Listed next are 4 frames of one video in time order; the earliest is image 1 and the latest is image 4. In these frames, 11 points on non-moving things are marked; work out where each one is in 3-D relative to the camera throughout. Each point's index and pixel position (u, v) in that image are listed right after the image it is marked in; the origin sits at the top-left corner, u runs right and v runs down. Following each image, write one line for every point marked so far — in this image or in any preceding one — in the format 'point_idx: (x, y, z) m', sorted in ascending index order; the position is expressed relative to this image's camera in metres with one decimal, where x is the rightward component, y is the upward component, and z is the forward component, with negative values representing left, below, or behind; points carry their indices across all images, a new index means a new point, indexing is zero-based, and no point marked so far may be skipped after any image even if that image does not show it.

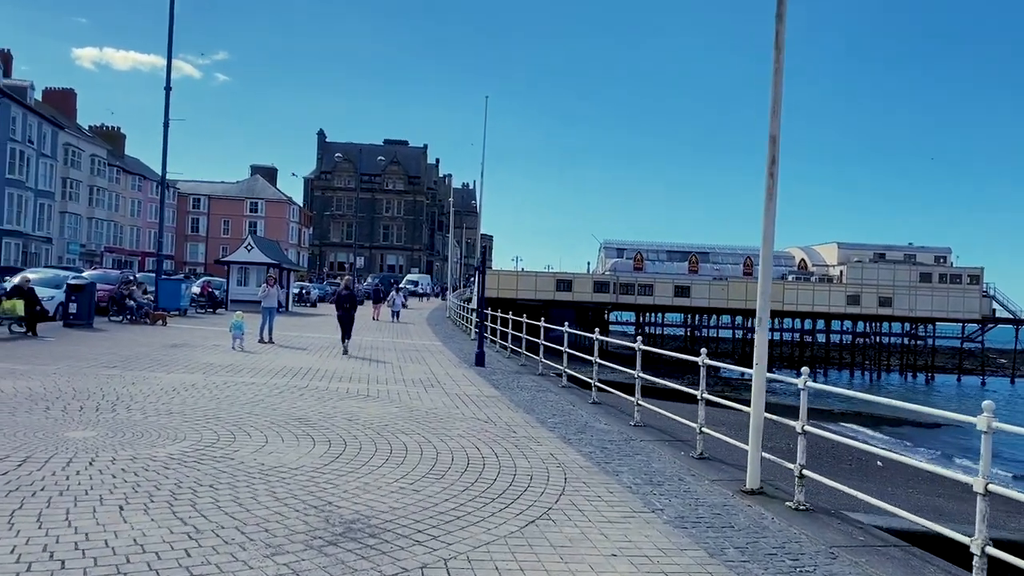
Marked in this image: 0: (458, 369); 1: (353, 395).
0: (-1.1, -1.6, +16.5) m
1: (-2.2, -1.5, +11.6) m
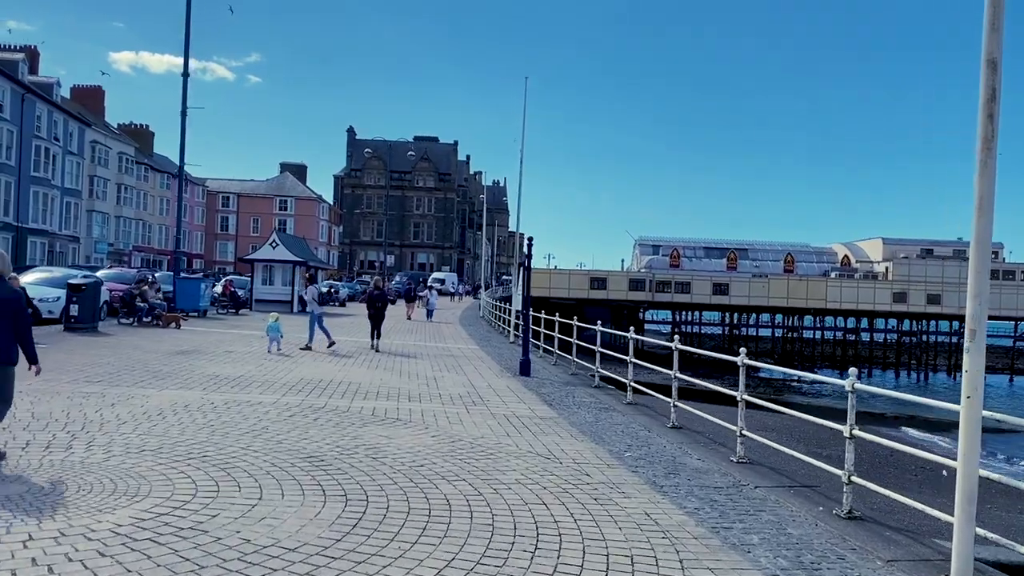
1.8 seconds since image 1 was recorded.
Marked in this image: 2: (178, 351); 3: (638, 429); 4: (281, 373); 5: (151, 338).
0: (-0.2, -1.6, +14.3) m
1: (-1.5, -1.5, +9.4) m
2: (-6.1, -1.2, +15.6) m
3: (+1.5, -1.7, +10.0) m
4: (-3.6, -1.3, +13.3) m
5: (-7.6, -1.1, +17.8) m
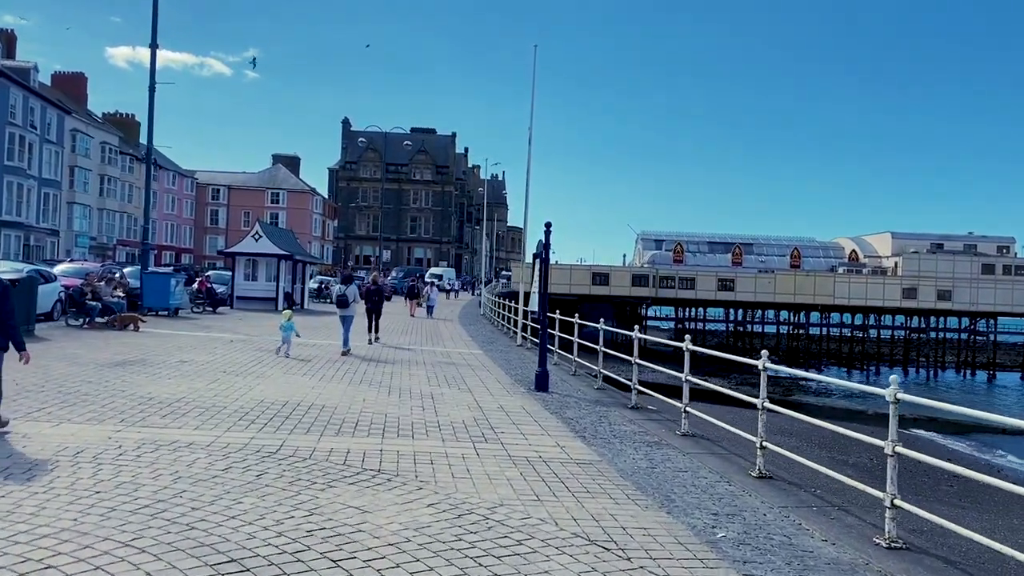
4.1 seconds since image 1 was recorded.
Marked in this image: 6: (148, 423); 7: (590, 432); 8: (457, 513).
0: (0.0, -1.5, +11.5) m
1: (-1.2, -1.4, +6.6) m
2: (-5.9, -1.1, +12.7) m
3: (+1.7, -1.7, +7.2) m
4: (-3.4, -1.3, +10.5) m
5: (-7.4, -1.0, +15.0) m
6: (-3.5, -1.3, +8.1) m
7: (+0.9, -1.6, +9.3) m
8: (-0.4, -1.5, +5.7) m
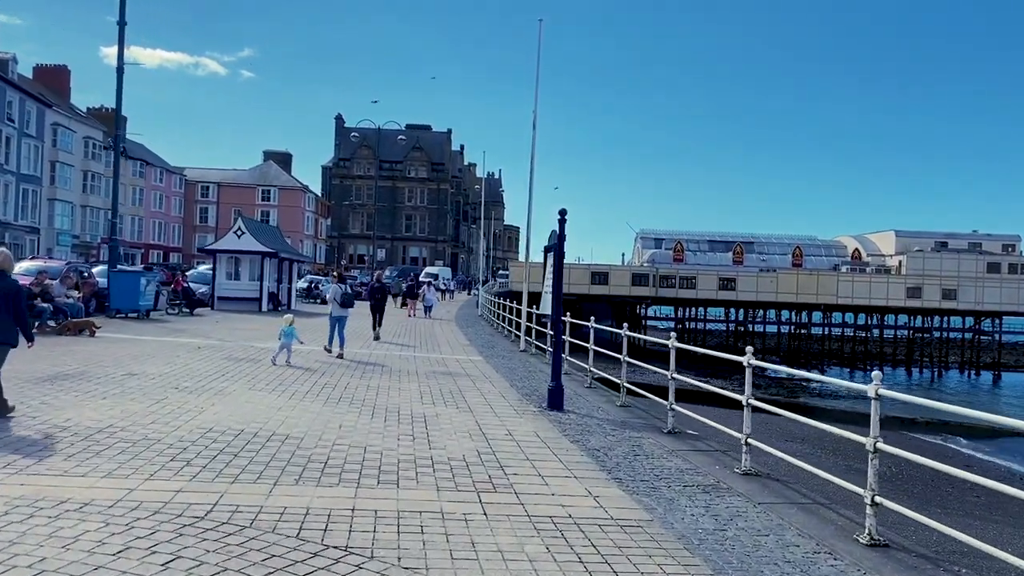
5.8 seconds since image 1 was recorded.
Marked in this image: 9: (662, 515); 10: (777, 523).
0: (+0.1, -1.5, +9.5) m
1: (-1.1, -1.4, +4.5) m
2: (-5.8, -1.1, +10.7) m
3: (+1.9, -1.6, +5.2) m
4: (-3.3, -1.3, +8.4) m
5: (-7.3, -1.0, +12.9) m
6: (-3.4, -1.3, +6.1) m
7: (+1.0, -1.6, +7.3) m
8: (-0.2, -1.5, +3.7) m
9: (+1.0, -1.6, +5.9) m
10: (+1.8, -1.6, +5.9) m
